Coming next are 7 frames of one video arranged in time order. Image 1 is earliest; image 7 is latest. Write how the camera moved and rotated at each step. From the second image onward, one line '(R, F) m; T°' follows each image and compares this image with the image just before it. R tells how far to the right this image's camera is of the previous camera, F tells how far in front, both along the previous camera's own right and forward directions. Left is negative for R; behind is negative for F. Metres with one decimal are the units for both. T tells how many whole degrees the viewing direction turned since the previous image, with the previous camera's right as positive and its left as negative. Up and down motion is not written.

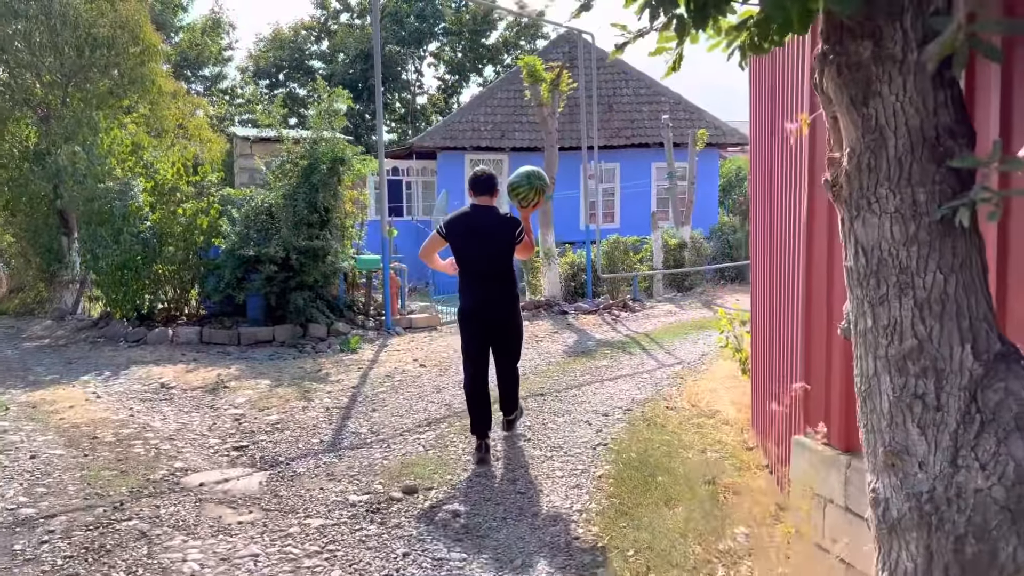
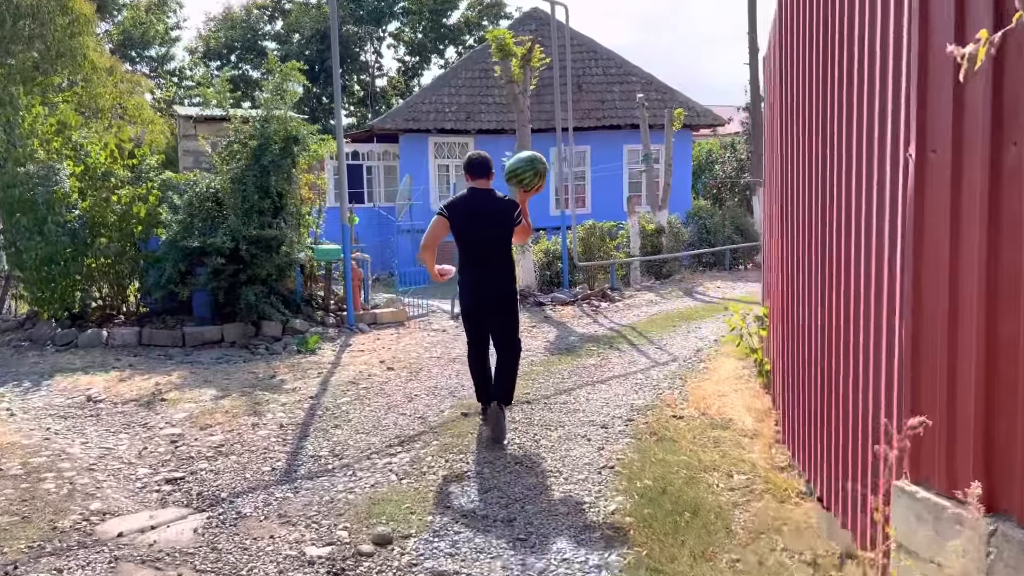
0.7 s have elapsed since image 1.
(-0.1, +0.8) m; +3°
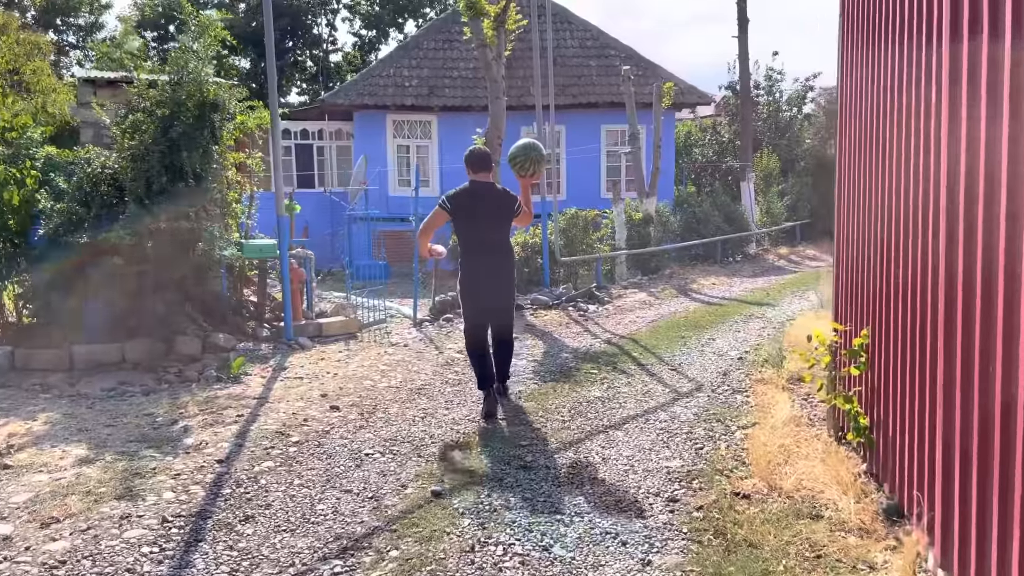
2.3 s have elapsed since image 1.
(-0.1, +1.6) m; +3°
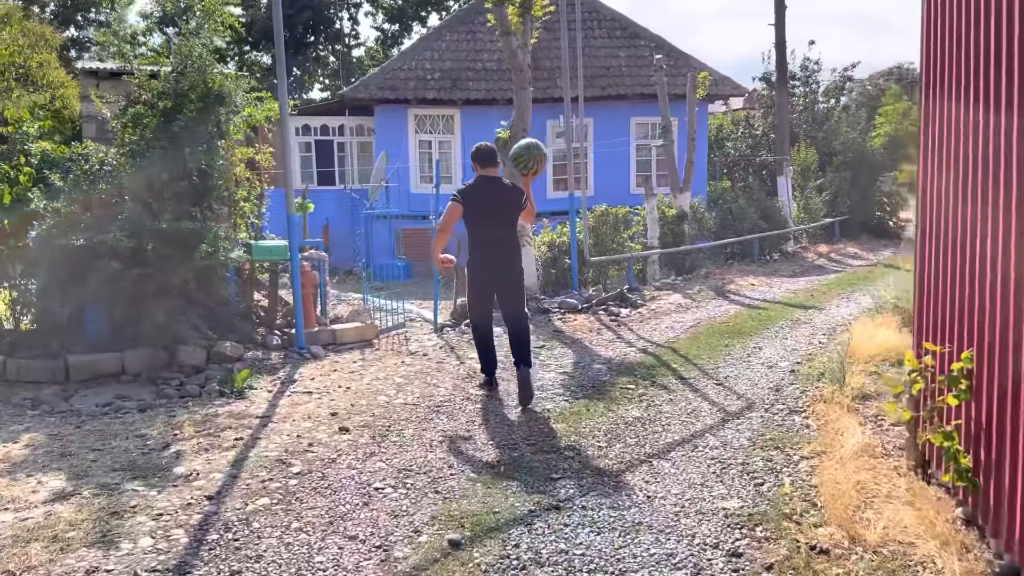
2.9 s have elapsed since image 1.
(0.0, +0.6) m; -2°
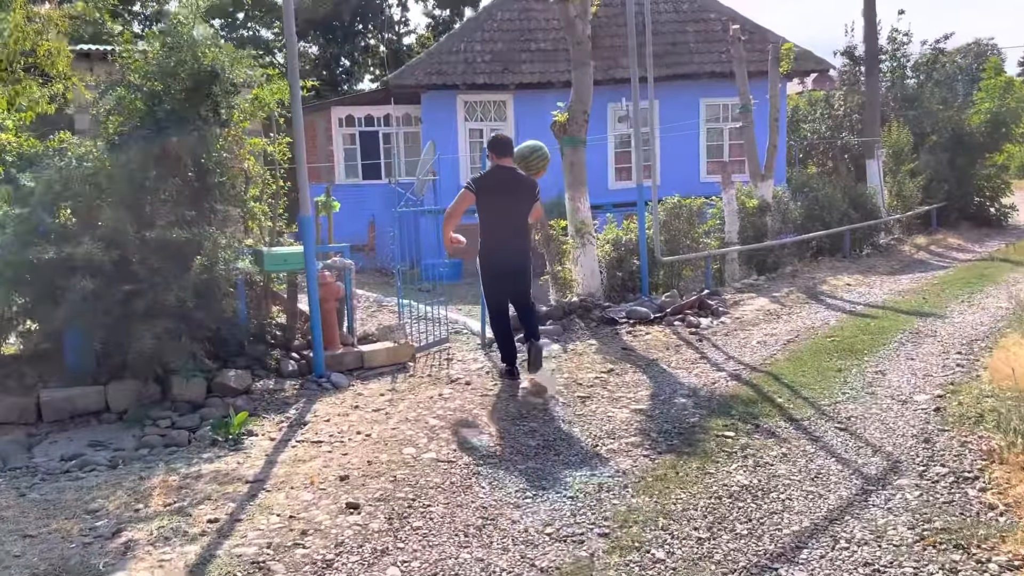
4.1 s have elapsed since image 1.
(0.0, +1.2) m; -4°
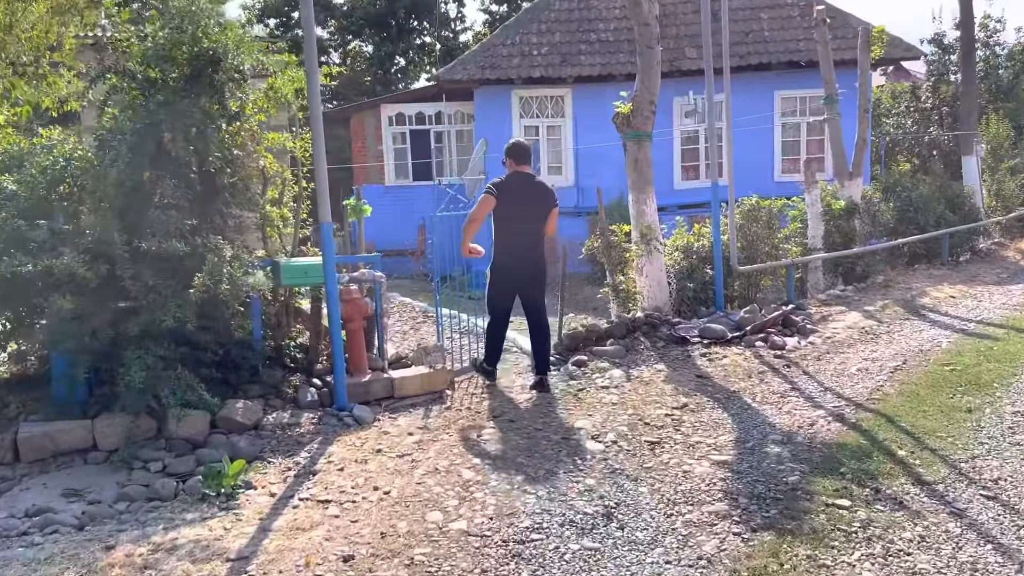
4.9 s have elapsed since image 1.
(0.0, +0.9) m; -4°
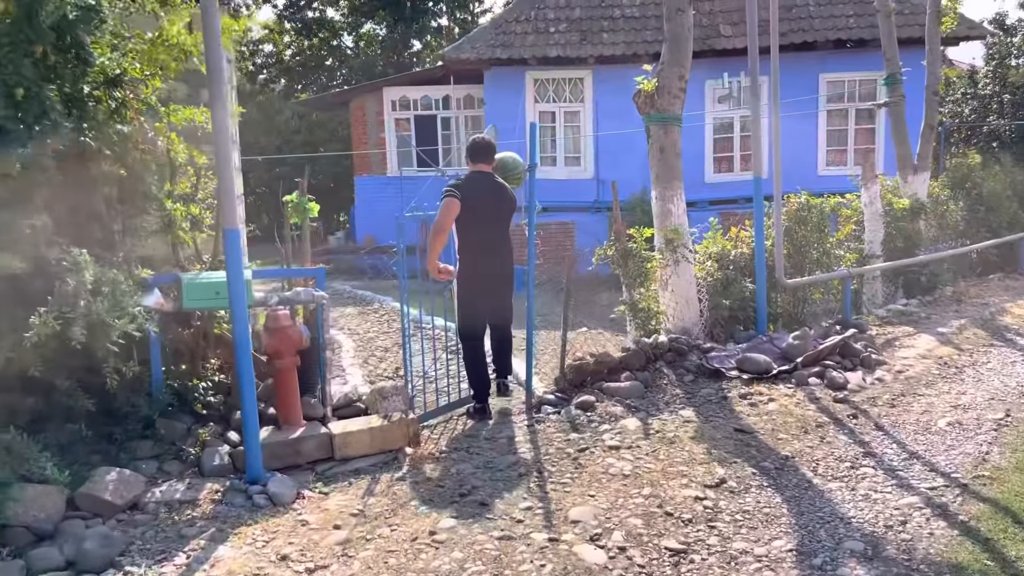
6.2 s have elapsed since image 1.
(+0.2, +1.3) m; -2°
